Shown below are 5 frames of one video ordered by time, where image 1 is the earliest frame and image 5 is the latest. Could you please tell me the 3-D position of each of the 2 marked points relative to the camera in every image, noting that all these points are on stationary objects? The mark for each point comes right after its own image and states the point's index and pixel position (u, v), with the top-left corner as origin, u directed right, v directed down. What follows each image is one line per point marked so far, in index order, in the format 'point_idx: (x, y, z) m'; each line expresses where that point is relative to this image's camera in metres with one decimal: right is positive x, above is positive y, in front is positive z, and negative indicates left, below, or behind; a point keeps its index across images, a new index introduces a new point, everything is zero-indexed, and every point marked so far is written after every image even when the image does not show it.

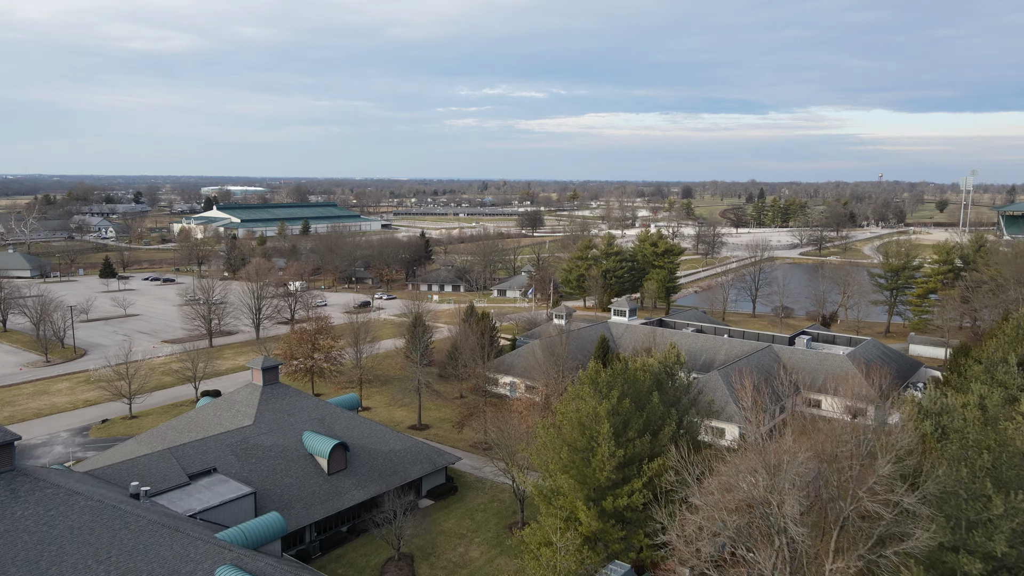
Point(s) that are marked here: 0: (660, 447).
0: (+3.6, -3.8, +18.9) m
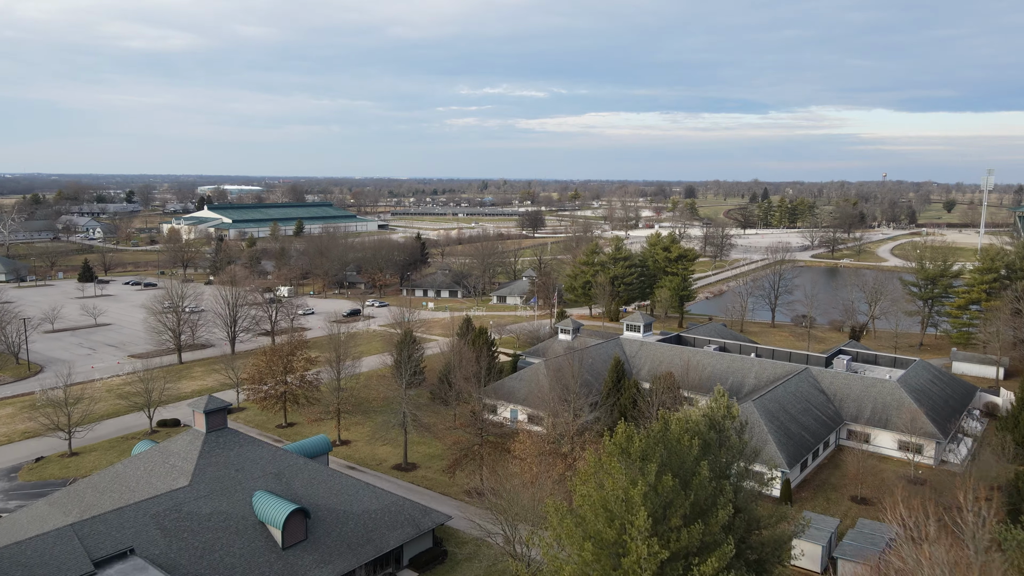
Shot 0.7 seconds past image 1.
0: (+3.6, -4.4, +14.0) m
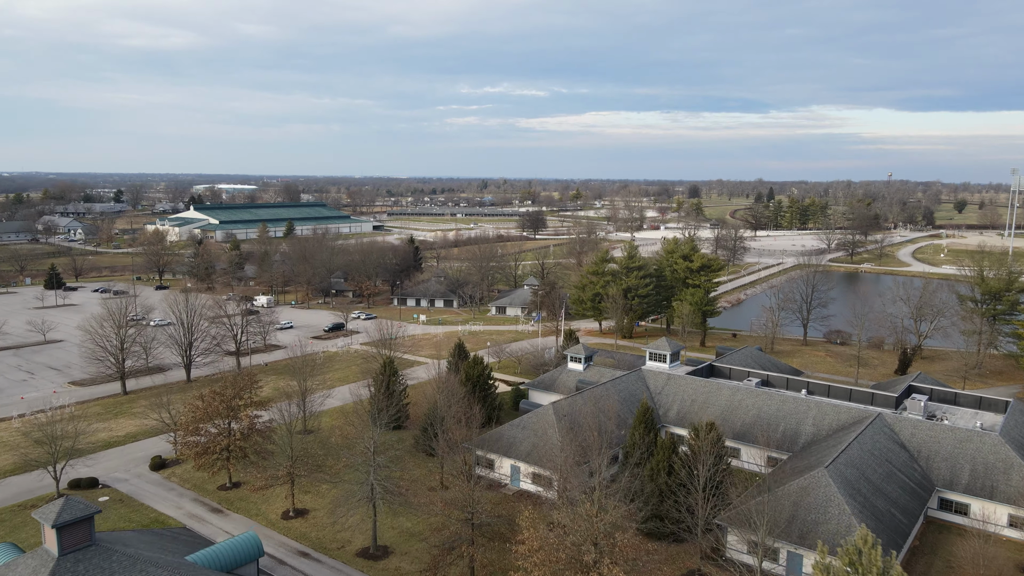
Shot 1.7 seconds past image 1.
0: (+3.6, -5.4, +7.2) m
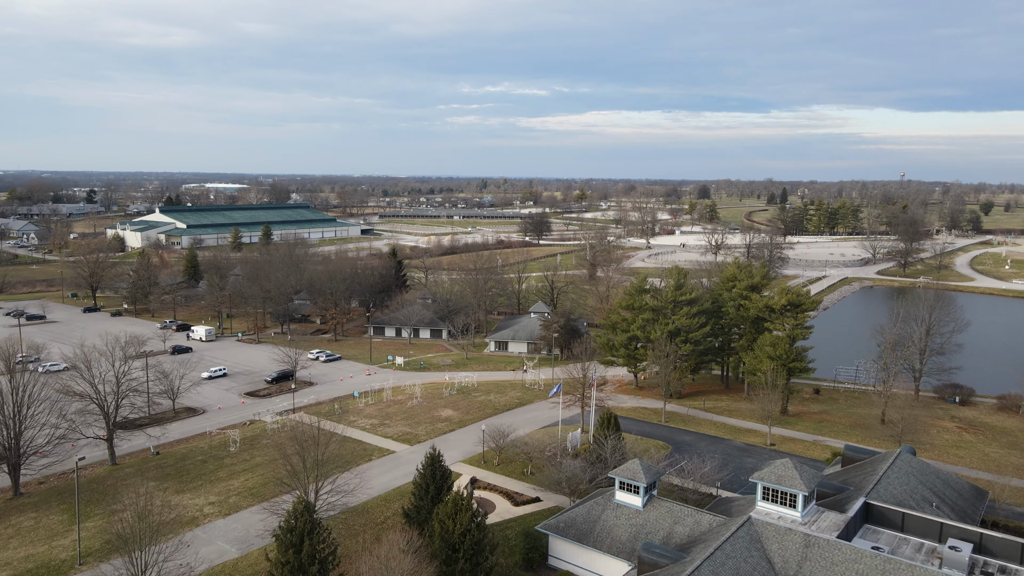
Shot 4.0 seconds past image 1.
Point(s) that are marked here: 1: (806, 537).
0: (+3.8, -7.5, -7.8) m
1: (+6.9, -5.8, +18.4) m
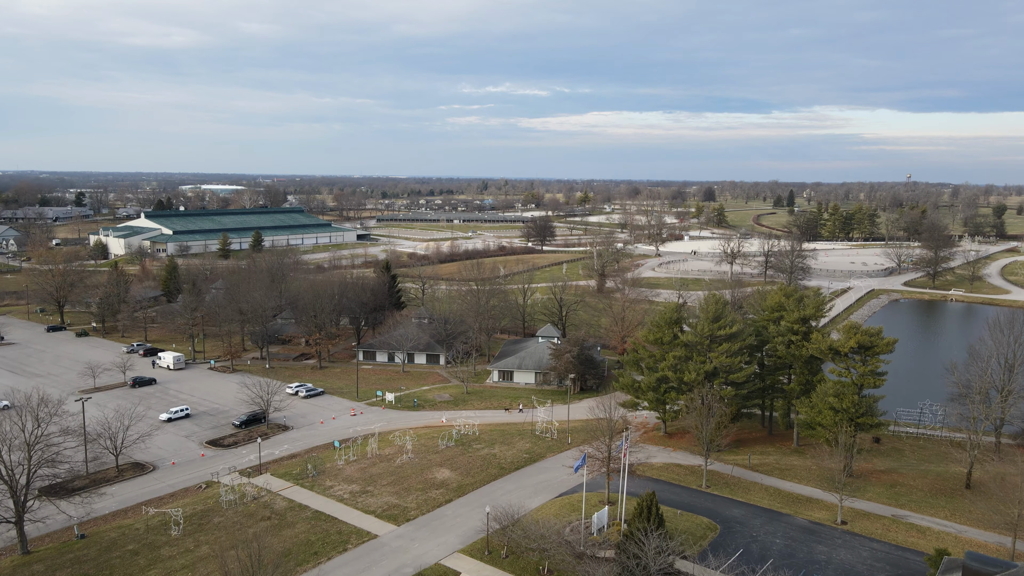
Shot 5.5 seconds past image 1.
0: (+4.2, -8.9, -14.1) m
1: (+7.2, -7.2, +12.1) m
